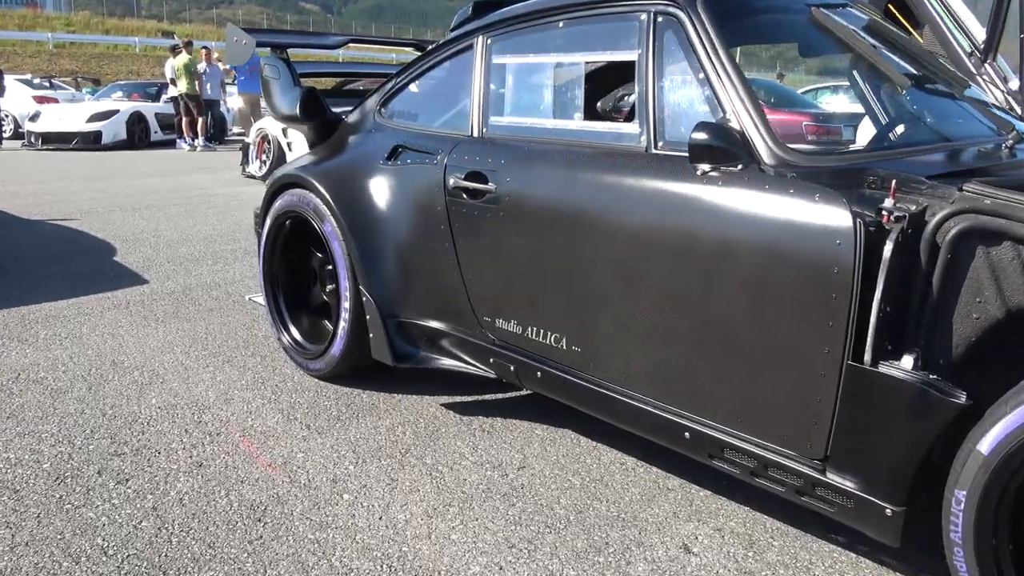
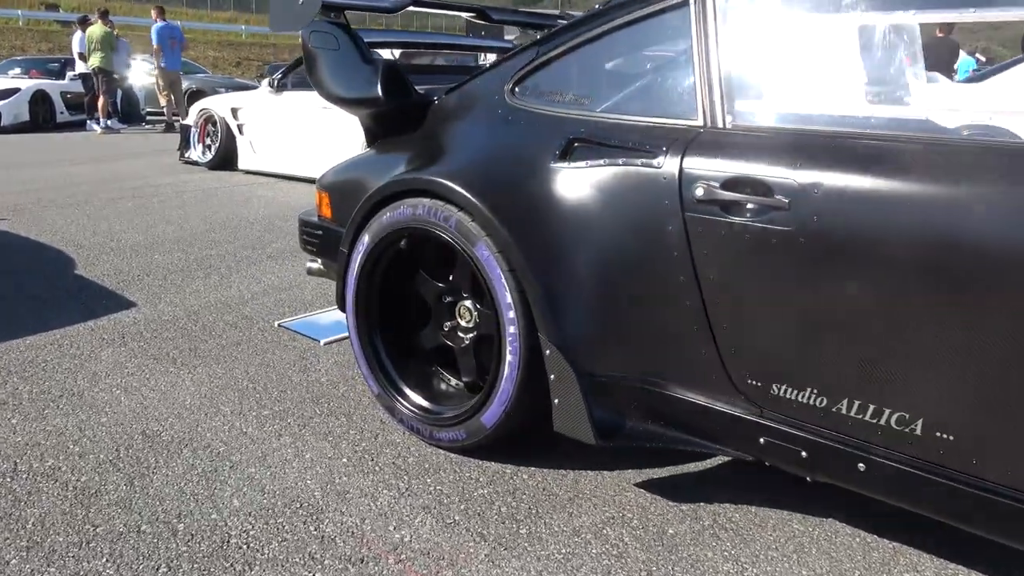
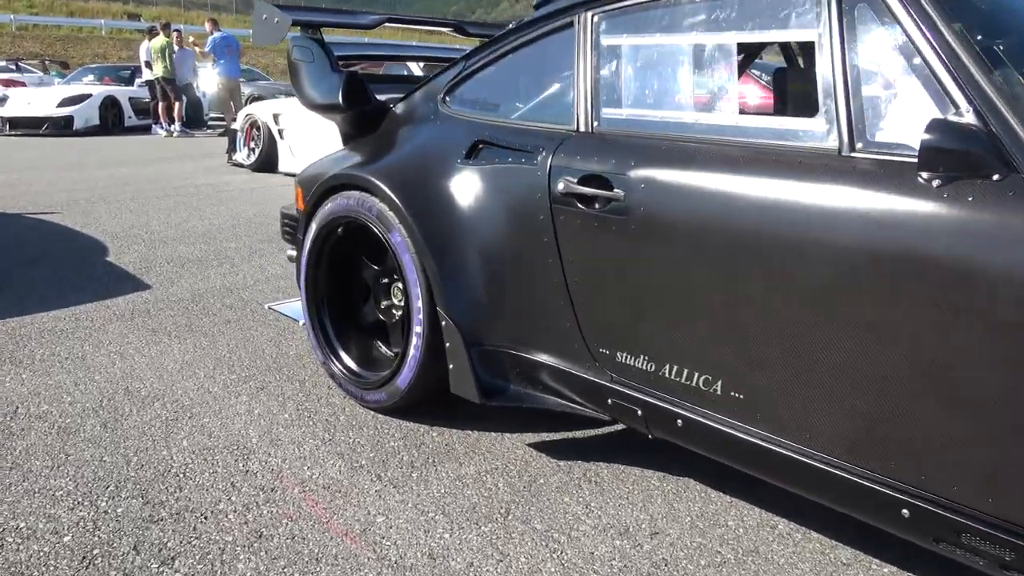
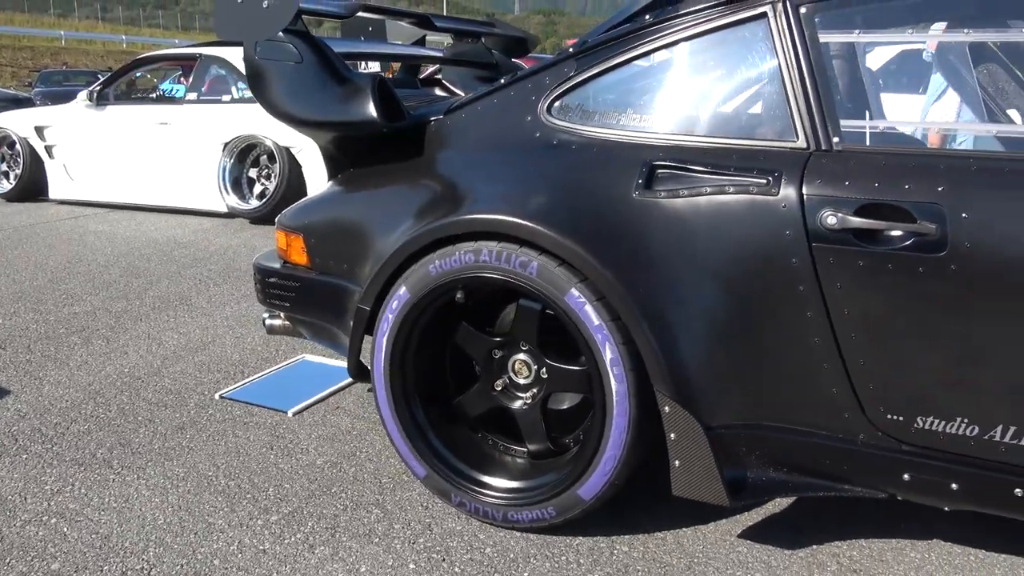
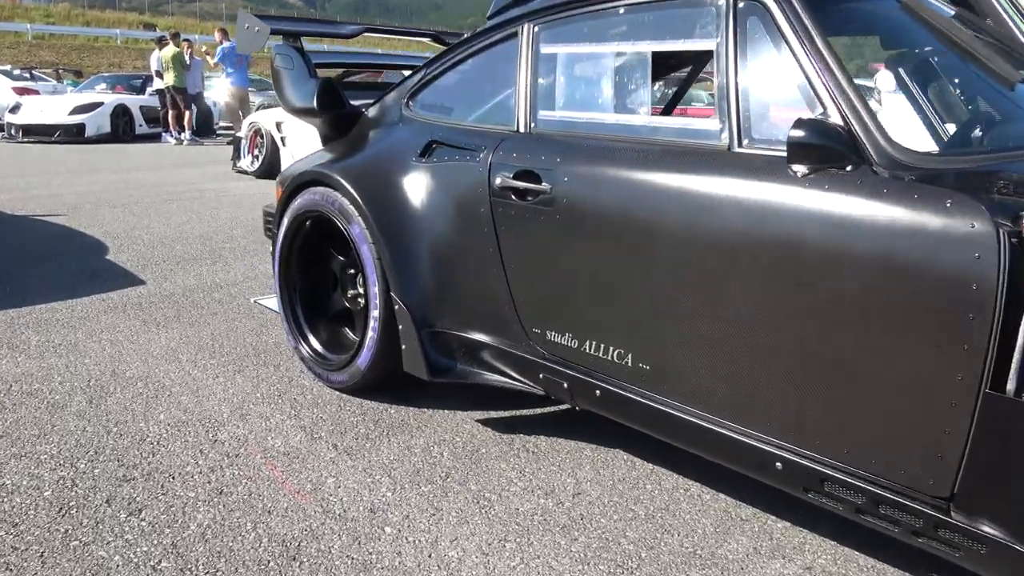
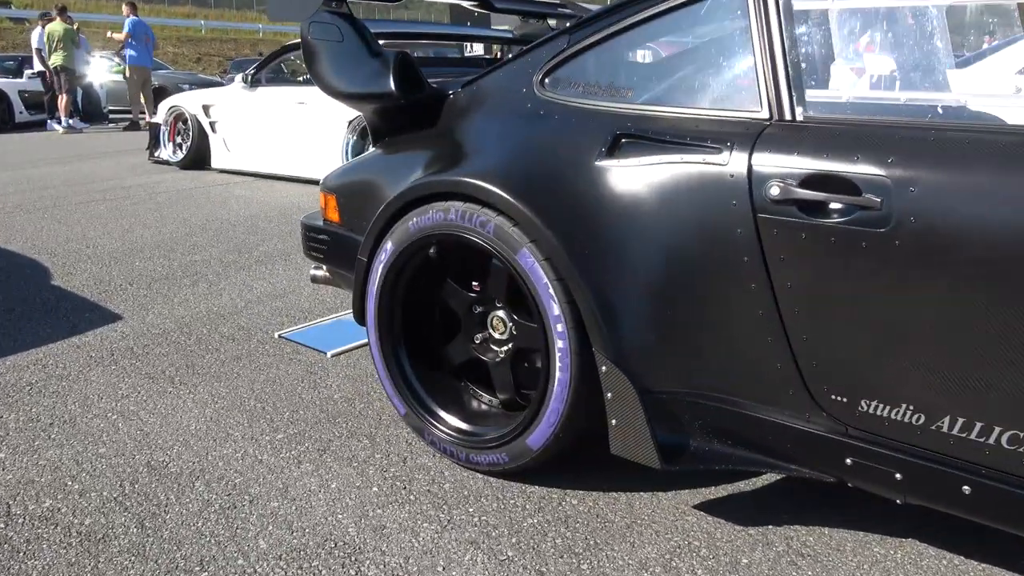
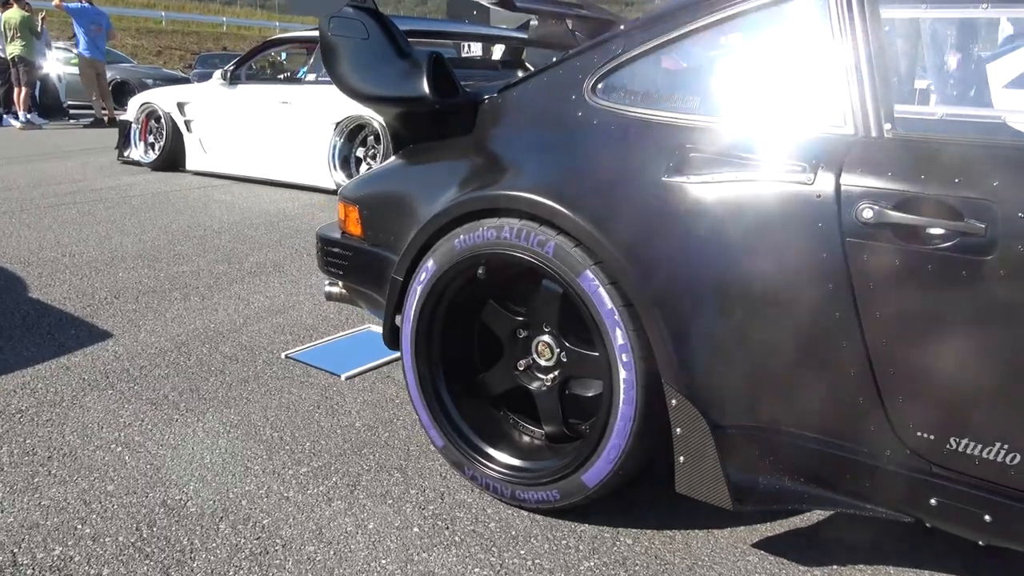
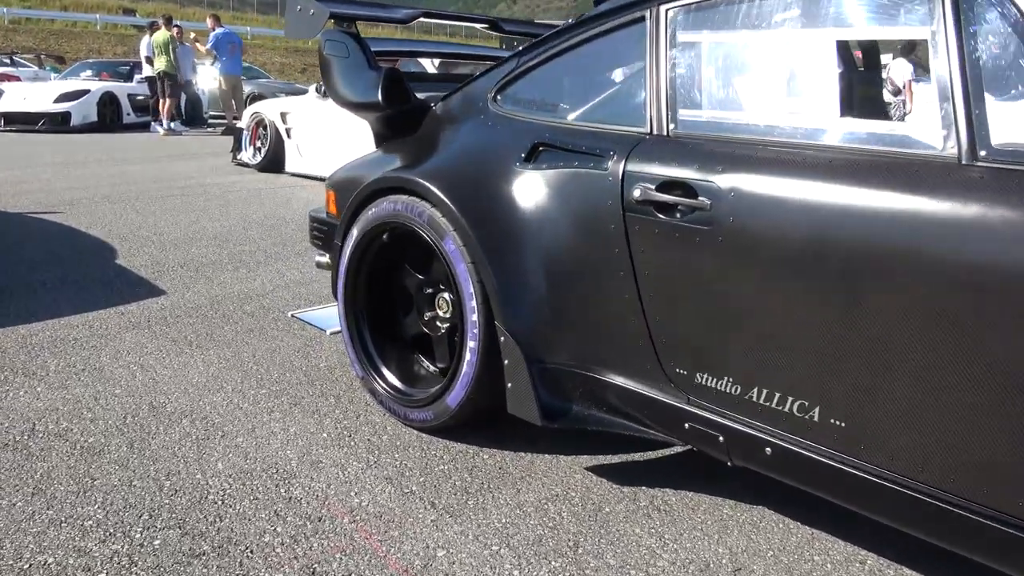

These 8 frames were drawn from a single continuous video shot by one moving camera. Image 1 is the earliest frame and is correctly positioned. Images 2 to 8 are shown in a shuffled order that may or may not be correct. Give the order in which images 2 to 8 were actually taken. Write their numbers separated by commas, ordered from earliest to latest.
5, 3, 8, 2, 6, 7, 4
